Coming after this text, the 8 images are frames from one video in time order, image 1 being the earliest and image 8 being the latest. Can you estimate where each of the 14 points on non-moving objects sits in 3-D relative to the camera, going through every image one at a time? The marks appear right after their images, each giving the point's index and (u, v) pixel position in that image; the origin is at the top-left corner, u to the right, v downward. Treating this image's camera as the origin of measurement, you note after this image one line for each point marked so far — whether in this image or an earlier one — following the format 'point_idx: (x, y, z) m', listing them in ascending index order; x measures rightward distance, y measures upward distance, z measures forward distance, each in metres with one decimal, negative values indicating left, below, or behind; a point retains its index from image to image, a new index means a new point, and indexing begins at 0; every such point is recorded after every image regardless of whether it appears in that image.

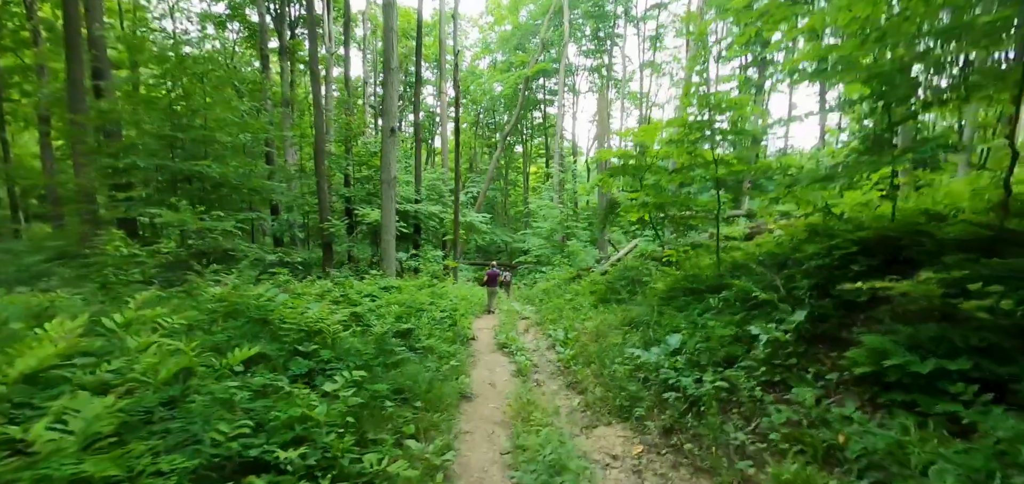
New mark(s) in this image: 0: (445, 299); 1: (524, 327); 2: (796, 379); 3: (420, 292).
0: (-1.5, -1.3, +10.2) m
1: (+0.2, -2.1, +11.4) m
2: (+2.7, -1.3, +4.3) m
3: (-2.0, -1.1, +9.9) m
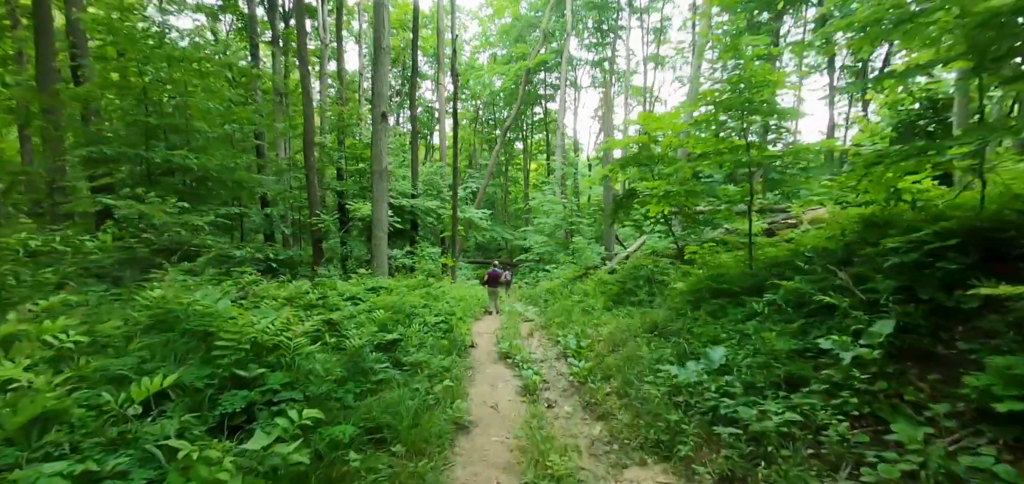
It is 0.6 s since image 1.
0: (-1.5, -1.2, +9.2) m
1: (+0.3, -2.0, +10.4) m
2: (+2.8, -1.3, +3.3) m
3: (-2.0, -1.0, +8.9) m
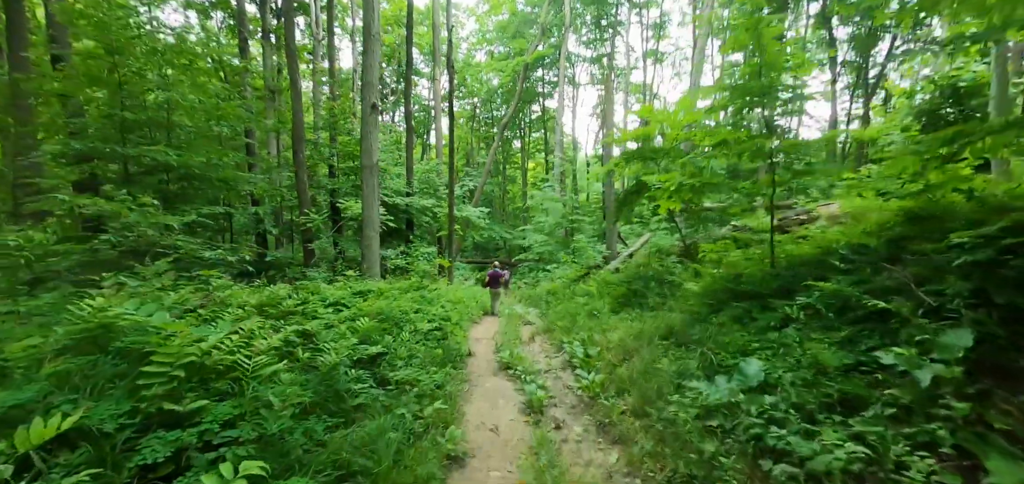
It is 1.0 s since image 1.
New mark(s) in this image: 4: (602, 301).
0: (-1.5, -1.2, +8.6) m
1: (+0.3, -2.0, +9.7) m
2: (+2.8, -1.2, +2.7) m
3: (-2.0, -1.0, +8.3) m
4: (+1.9, -1.3, +9.7) m
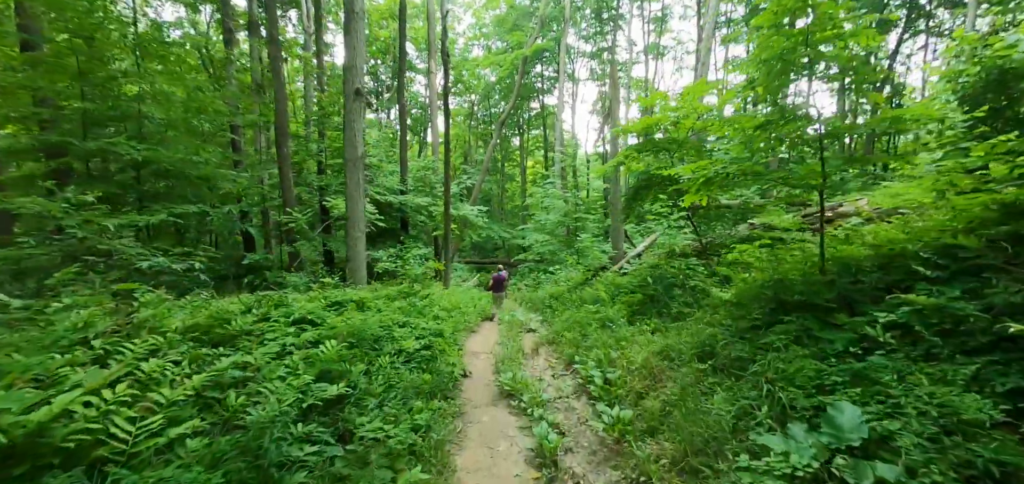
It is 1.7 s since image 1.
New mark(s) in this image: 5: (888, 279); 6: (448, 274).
0: (-1.4, -1.2, +7.5) m
1: (+0.3, -2.0, +8.7) m
2: (+2.9, -1.2, +1.7) m
3: (-1.9, -1.1, +7.3) m
4: (+2.0, -1.3, +8.7) m
5: (+3.9, -0.4, +4.8) m
6: (-2.3, -1.1, +16.0) m
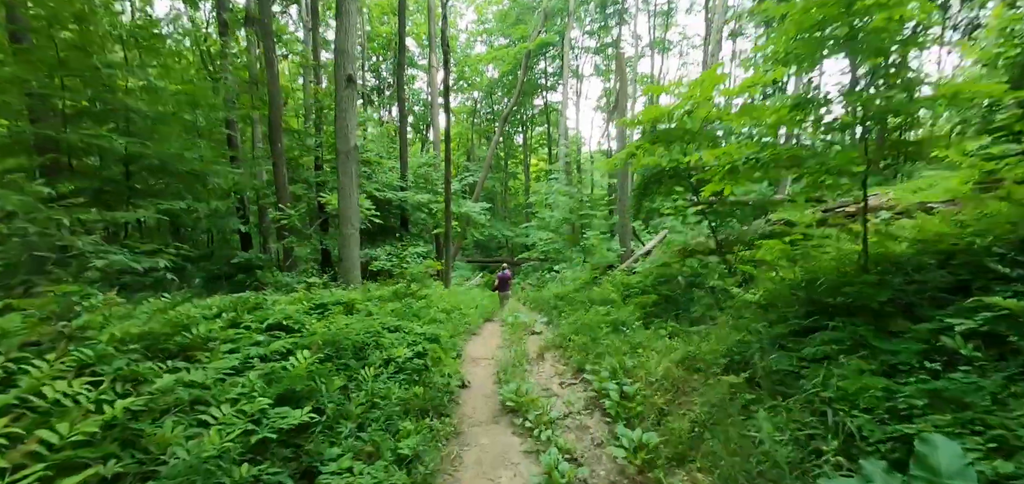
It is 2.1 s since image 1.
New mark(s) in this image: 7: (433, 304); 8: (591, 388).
0: (-1.4, -1.2, +6.9) m
1: (+0.4, -1.9, +8.1) m
2: (+2.9, -1.2, +1.0) m
3: (-1.9, -1.0, +6.7) m
4: (+2.0, -1.2, +8.1) m
5: (+4.0, -0.3, +4.1) m
6: (-2.2, -1.1, +15.5) m
7: (-1.4, -1.1, +8.3) m
8: (+0.9, -1.6, +5.0) m
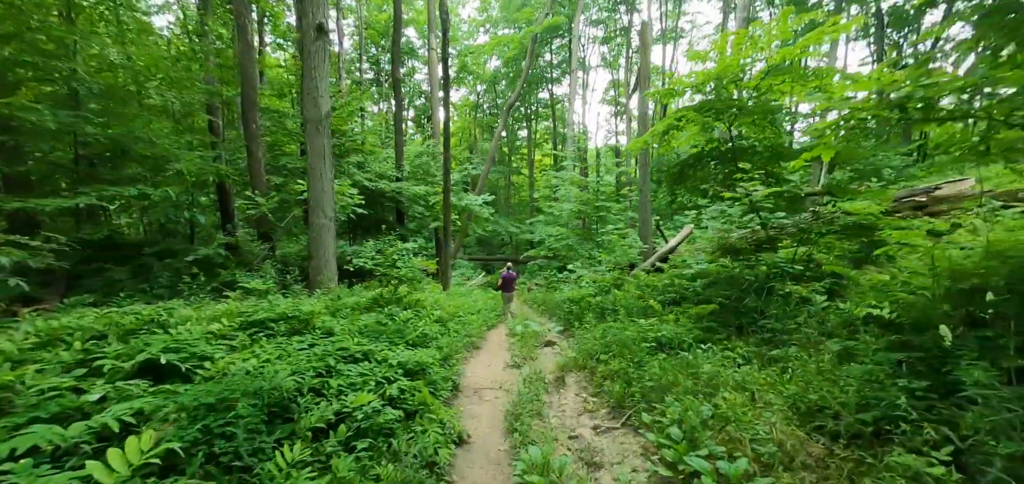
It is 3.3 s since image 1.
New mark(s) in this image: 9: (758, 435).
0: (-1.2, -1.1, +5.3) m
1: (+0.6, -1.8, +6.4) m
2: (+3.0, -1.1, -0.7) m
3: (-1.7, -0.9, +5.0) m
4: (+2.2, -1.1, +6.4) m
5: (+4.1, -0.2, +2.4) m
6: (-2.0, -0.9, +13.8) m
7: (-1.3, -1.0, +6.6) m
8: (+1.0, -1.5, +3.3) m
9: (+2.0, -1.1, +3.3) m
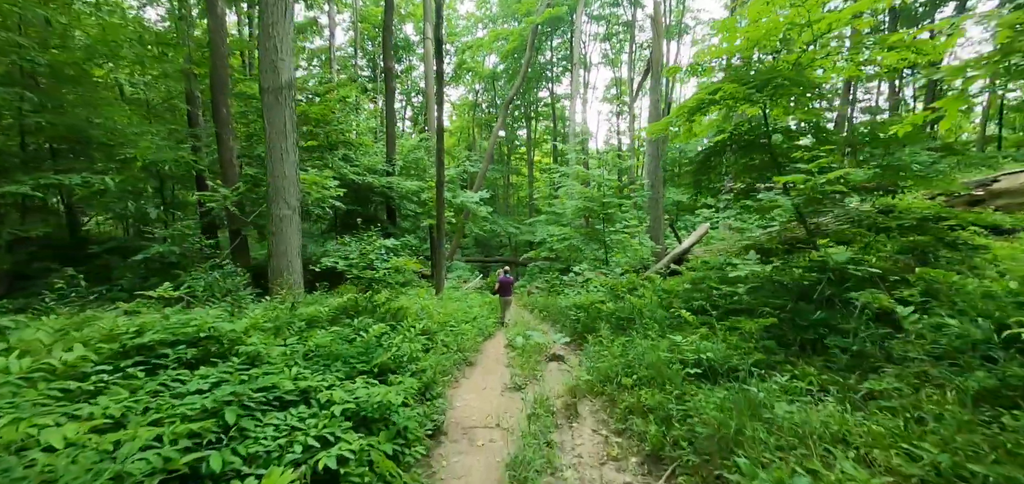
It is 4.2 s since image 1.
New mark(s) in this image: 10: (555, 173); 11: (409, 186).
0: (-1.2, -1.0, +4.1) m
1: (+0.6, -1.8, +5.2) m
2: (+3.0, -1.0, -1.8) m
3: (-1.7, -0.9, +3.8) m
4: (+2.2, -1.1, +5.2) m
5: (+4.1, -0.2, +1.2) m
6: (-2.0, -0.9, +12.6) m
7: (-1.3, -1.0, +5.4) m
8: (+1.0, -1.5, +2.2) m
9: (+2.0, -1.1, +2.1) m
10: (+1.8, +3.0, +19.1) m
11: (-3.3, +1.9, +14.6) m
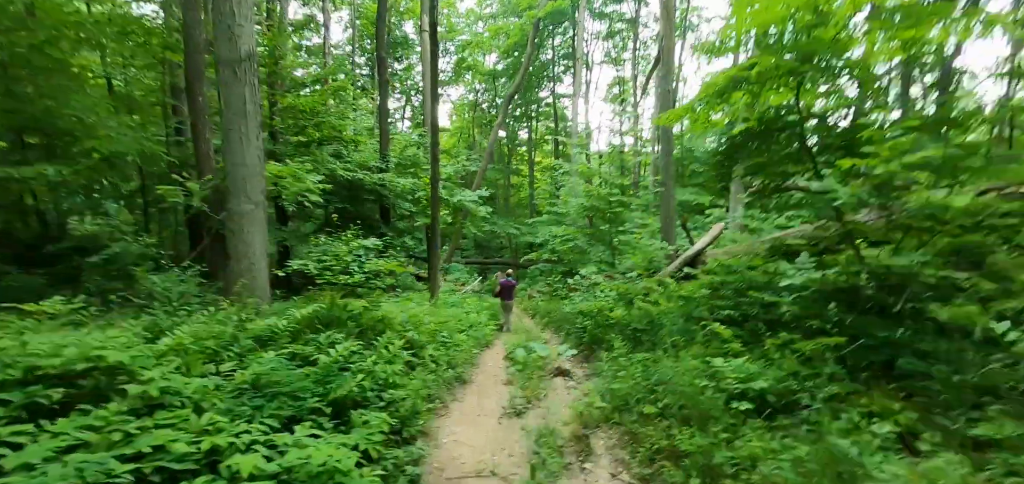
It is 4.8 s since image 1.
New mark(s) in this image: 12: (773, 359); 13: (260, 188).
0: (-1.2, -1.0, +3.2) m
1: (+0.6, -1.8, +4.4) m
2: (+3.0, -1.0, -2.7) m
3: (-1.7, -0.8, +2.9) m
4: (+2.2, -1.1, +4.3) m
5: (+4.1, -0.2, +0.4) m
6: (-2.0, -0.9, +11.7) m
7: (-1.3, -1.0, +4.6) m
8: (+1.0, -1.4, +1.3) m
9: (+2.0, -1.1, +1.2) m
10: (+1.8, +2.9, +18.3) m
11: (-3.3, +1.8, +13.7) m
12: (+2.3, -1.1, +4.2) m
13: (-2.8, +0.6, +5.1) m
